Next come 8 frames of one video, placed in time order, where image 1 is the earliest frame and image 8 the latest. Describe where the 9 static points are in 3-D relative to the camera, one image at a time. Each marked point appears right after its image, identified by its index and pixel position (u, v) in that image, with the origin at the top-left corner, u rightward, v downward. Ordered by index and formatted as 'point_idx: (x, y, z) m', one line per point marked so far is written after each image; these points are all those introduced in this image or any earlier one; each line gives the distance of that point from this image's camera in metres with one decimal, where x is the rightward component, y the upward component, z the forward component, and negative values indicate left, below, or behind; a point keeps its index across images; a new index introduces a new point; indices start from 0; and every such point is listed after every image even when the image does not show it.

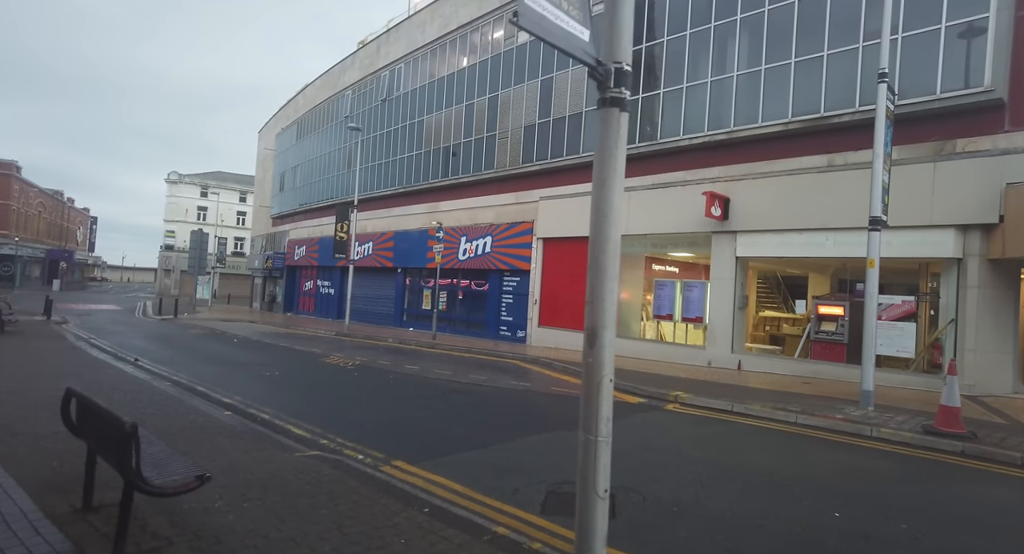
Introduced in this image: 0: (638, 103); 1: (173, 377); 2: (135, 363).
0: (+4.0, +5.5, +18.3) m
1: (-8.0, -2.4, +13.9) m
2: (-10.5, -2.4, +16.2) m
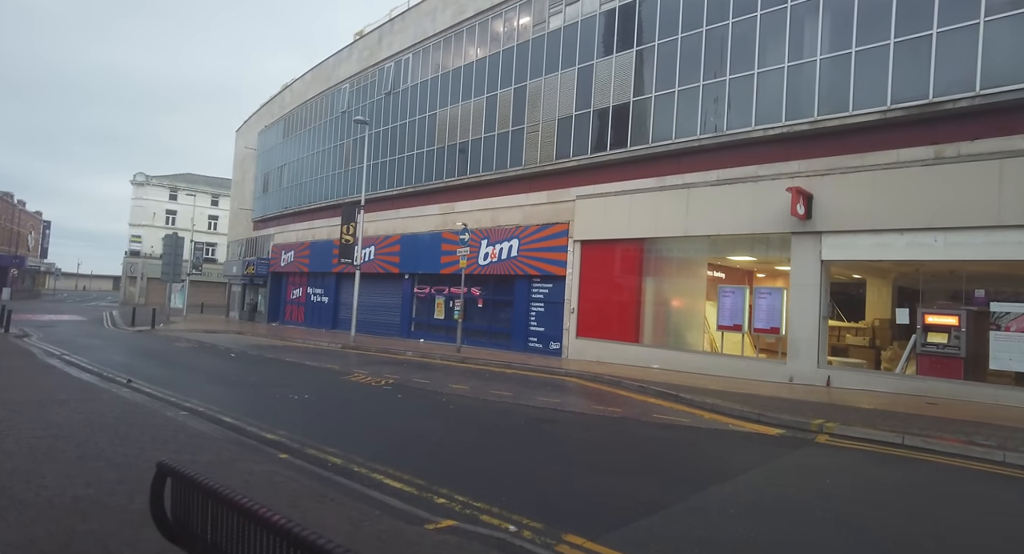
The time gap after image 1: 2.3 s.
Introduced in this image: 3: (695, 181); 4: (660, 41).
0: (+5.3, +5.3, +16.7) m
1: (-6.4, -2.5, +11.6) m
2: (-9.0, -2.5, +13.7) m
3: (+5.2, +2.8, +16.8) m
4: (+4.5, +7.2, +17.8) m
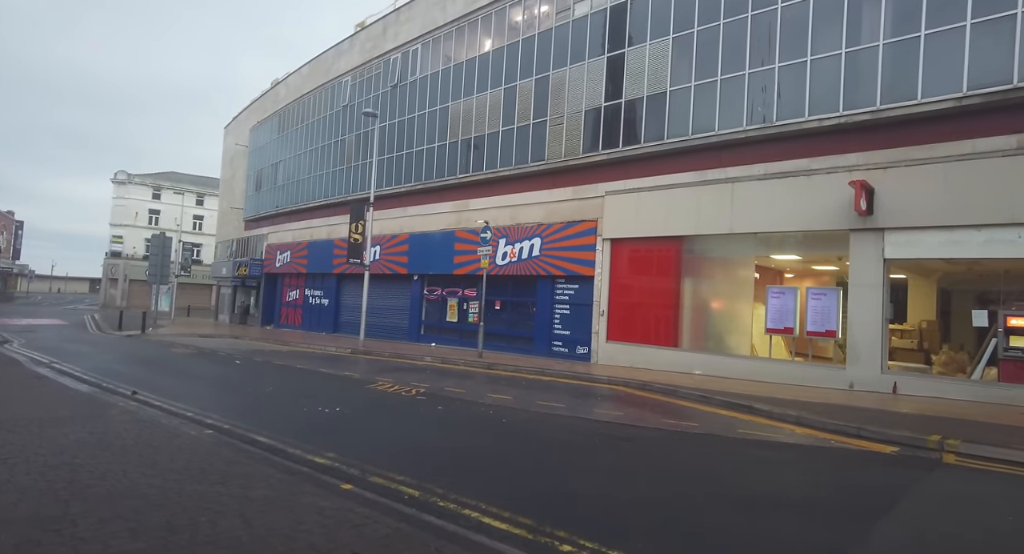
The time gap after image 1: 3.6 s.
0: (+6.3, +5.3, +15.8) m
1: (-5.3, -2.5, +10.3) m
2: (-8.0, -2.6, +12.3) m
3: (+6.2, +2.8, +15.9) m
4: (+5.4, +7.2, +16.9) m
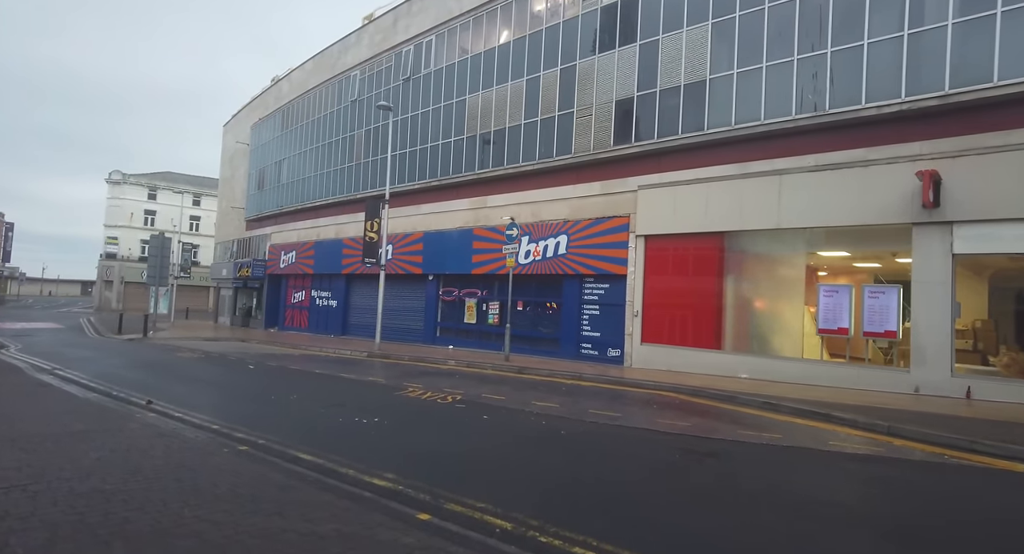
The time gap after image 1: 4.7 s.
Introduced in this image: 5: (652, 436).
0: (+7.2, +5.4, +14.9) m
1: (-4.3, -2.5, +9.3) m
2: (-7.0, -2.6, +11.3) m
3: (+7.1, +2.8, +15.0) m
4: (+6.3, +7.2, +16.0) m
5: (+2.2, -2.5, +9.3) m
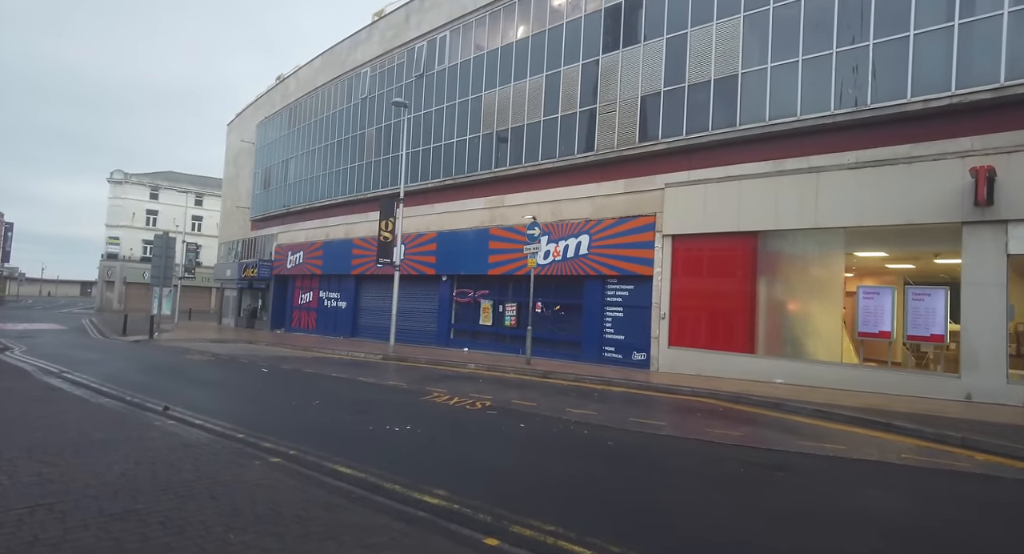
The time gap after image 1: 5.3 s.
0: (+7.9, +5.4, +14.4) m
1: (-3.6, -2.5, +8.8) m
2: (-6.3, -2.5, +10.8) m
3: (+7.8, +2.8, +14.5) m
4: (+7.0, +7.2, +15.5) m
5: (+2.9, -2.5, +8.7) m
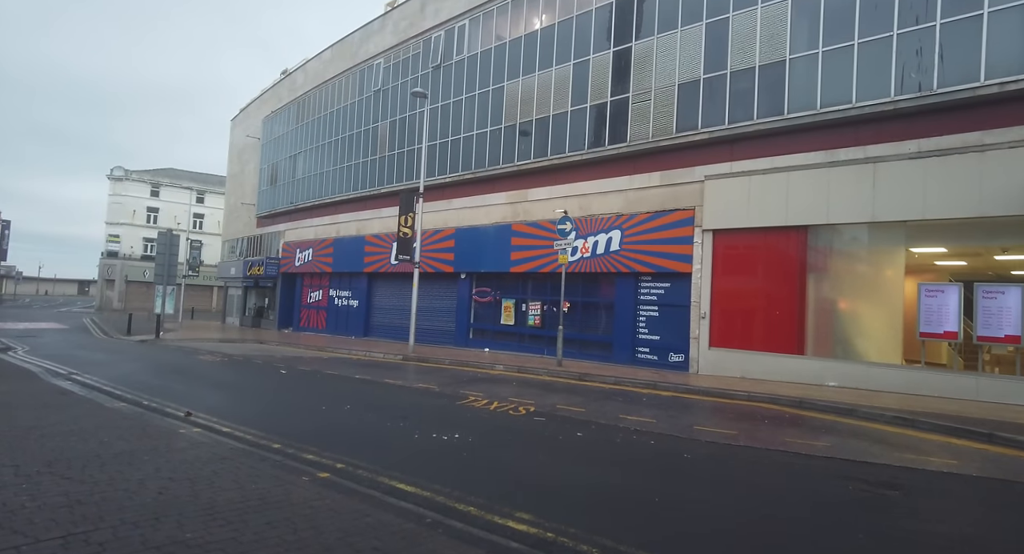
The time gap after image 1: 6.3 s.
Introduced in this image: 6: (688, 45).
0: (+8.8, +5.4, +13.6) m
1: (-2.7, -2.4, +7.9) m
2: (-5.4, -2.5, +9.9) m
3: (+8.7, +2.9, +13.6) m
4: (+7.9, +7.3, +14.7) m
5: (+3.8, -2.5, +7.9) m
6: (+5.2, +6.8, +17.2) m
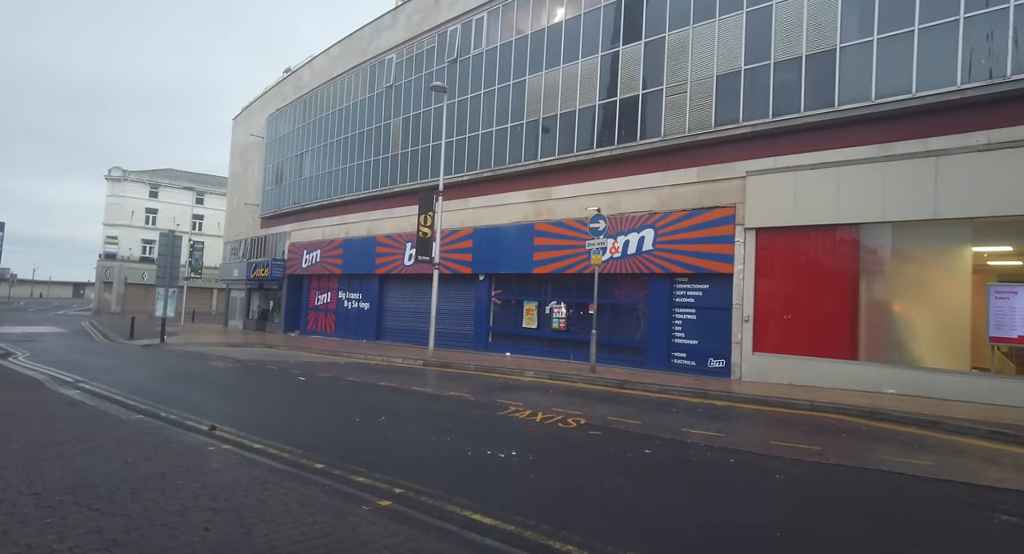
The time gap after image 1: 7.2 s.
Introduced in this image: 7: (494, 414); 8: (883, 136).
0: (+9.7, +5.4, +12.8) m
1: (-1.8, -2.4, +7.0) m
2: (-4.5, -2.5, +9.0) m
3: (+9.6, +2.9, +12.8) m
4: (+8.8, +7.3, +13.9) m
5: (+4.8, -2.5, +7.1) m
6: (+6.0, +6.8, +16.4) m
7: (-0.3, -2.6, +11.3) m
8: (+8.7, +3.3, +13.7) m
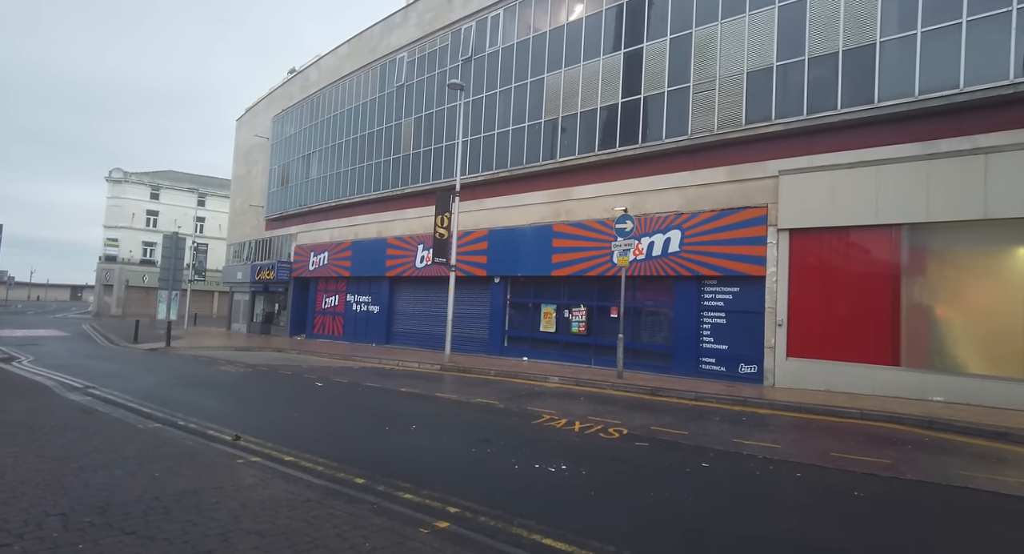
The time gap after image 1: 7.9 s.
0: (+10.3, +5.4, +12.3) m
1: (-1.1, -2.4, +6.4) m
2: (-3.8, -2.5, +8.4) m
3: (+10.2, +2.8, +12.3) m
4: (+9.4, +7.2, +13.4) m
5: (+5.4, -2.5, +6.5) m
6: (+6.7, +6.7, +16.0) m
7: (+0.3, -2.7, +10.8) m
8: (+9.4, +3.2, +13.2) m
